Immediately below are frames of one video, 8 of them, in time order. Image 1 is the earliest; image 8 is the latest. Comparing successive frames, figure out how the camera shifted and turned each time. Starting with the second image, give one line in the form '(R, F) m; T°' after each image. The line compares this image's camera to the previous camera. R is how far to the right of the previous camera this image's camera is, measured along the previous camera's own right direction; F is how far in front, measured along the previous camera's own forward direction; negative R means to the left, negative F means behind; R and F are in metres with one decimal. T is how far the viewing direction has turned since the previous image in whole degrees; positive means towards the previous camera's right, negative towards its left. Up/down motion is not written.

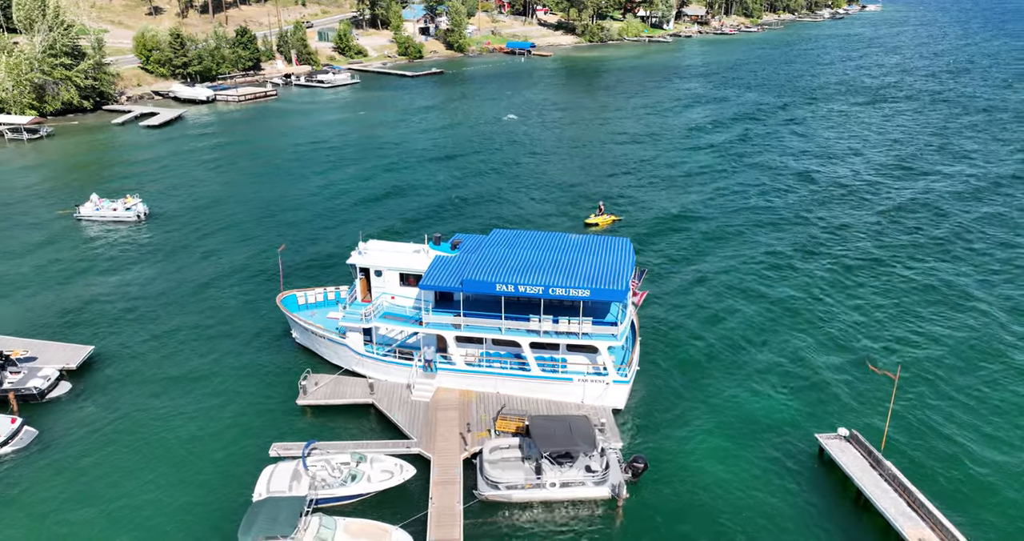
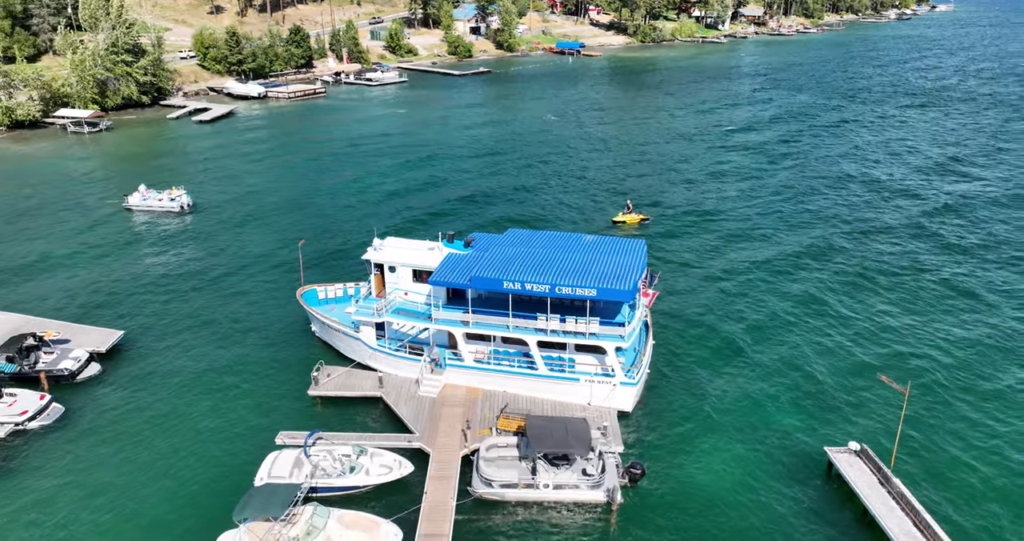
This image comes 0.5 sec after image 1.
(+2.3, 0.0) m; -4°
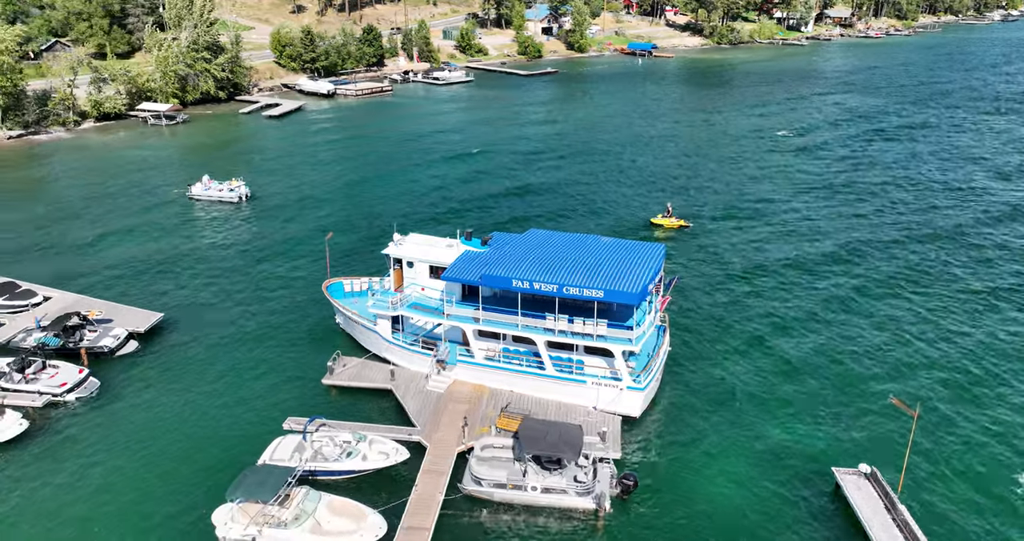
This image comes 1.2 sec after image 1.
(+3.5, +0.2) m; -6°
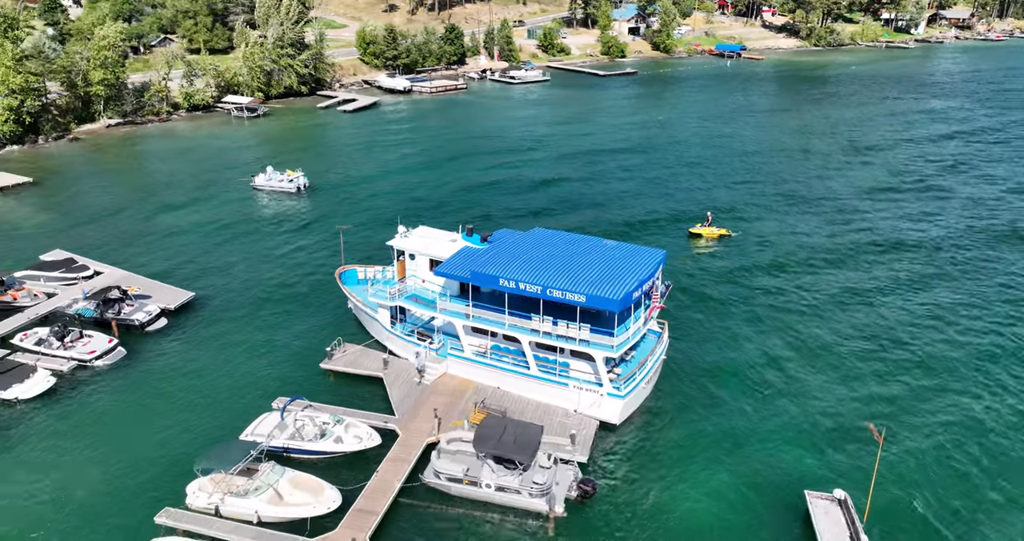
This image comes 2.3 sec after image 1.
(+5.8, +0.2) m; -7°
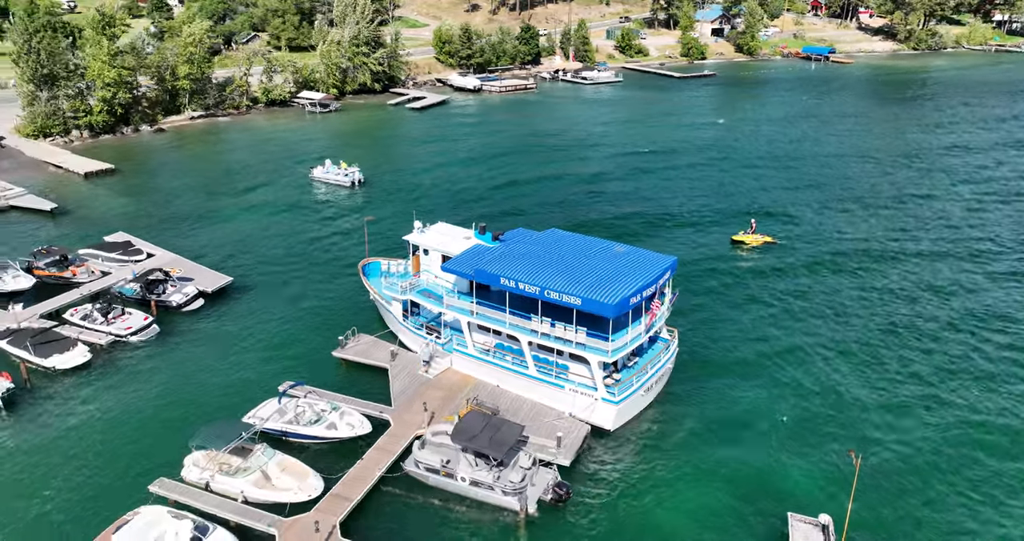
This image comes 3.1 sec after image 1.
(+4.5, +0.2) m; -6°
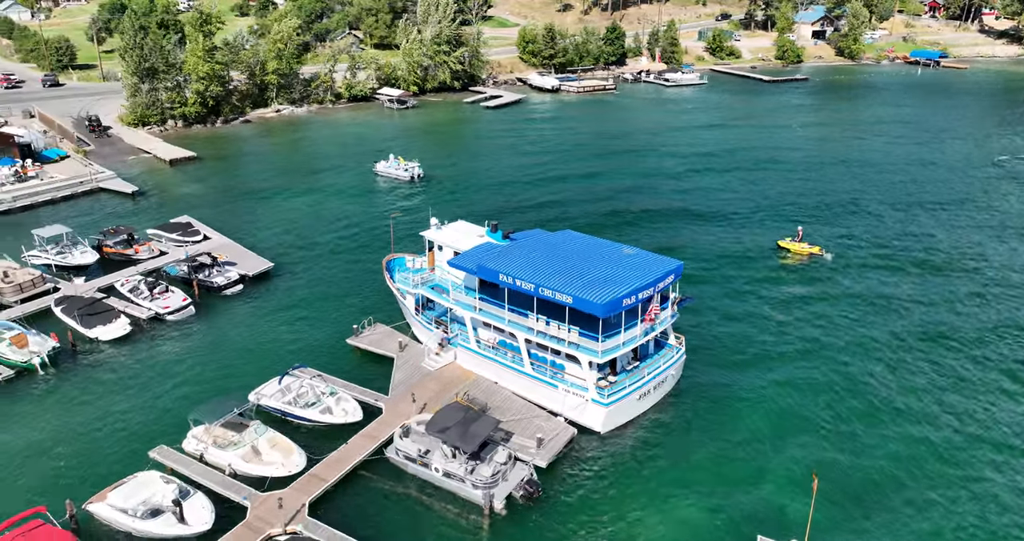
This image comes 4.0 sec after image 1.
(+5.2, +0.3) m; -7°
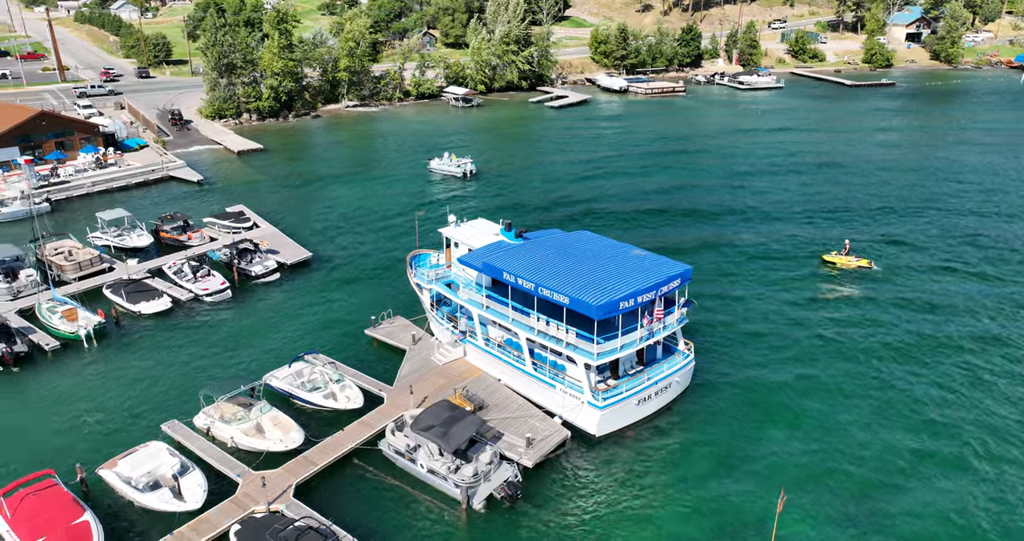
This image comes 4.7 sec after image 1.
(+4.1, +0.2) m; -6°
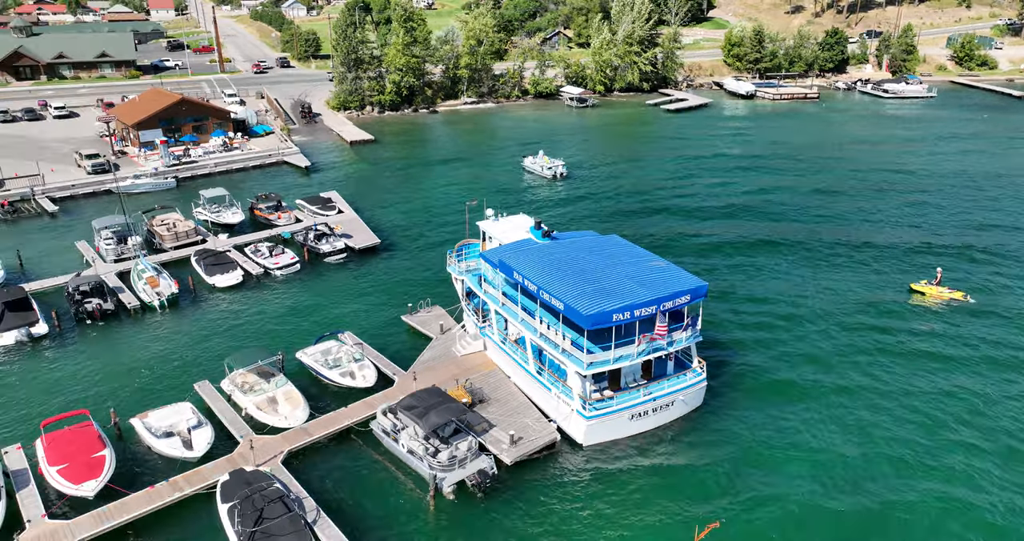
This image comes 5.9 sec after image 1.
(+7.0, +0.6) m; -11°
